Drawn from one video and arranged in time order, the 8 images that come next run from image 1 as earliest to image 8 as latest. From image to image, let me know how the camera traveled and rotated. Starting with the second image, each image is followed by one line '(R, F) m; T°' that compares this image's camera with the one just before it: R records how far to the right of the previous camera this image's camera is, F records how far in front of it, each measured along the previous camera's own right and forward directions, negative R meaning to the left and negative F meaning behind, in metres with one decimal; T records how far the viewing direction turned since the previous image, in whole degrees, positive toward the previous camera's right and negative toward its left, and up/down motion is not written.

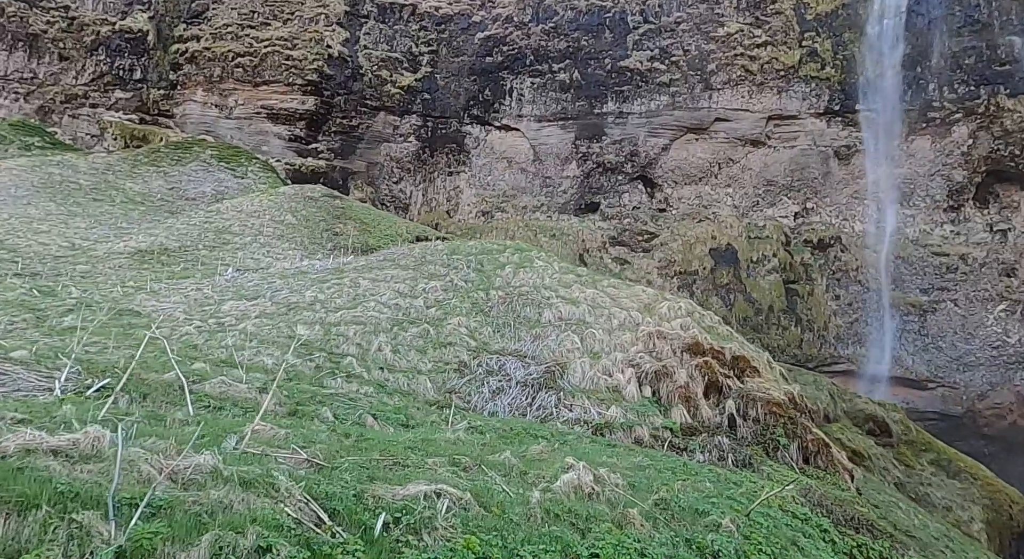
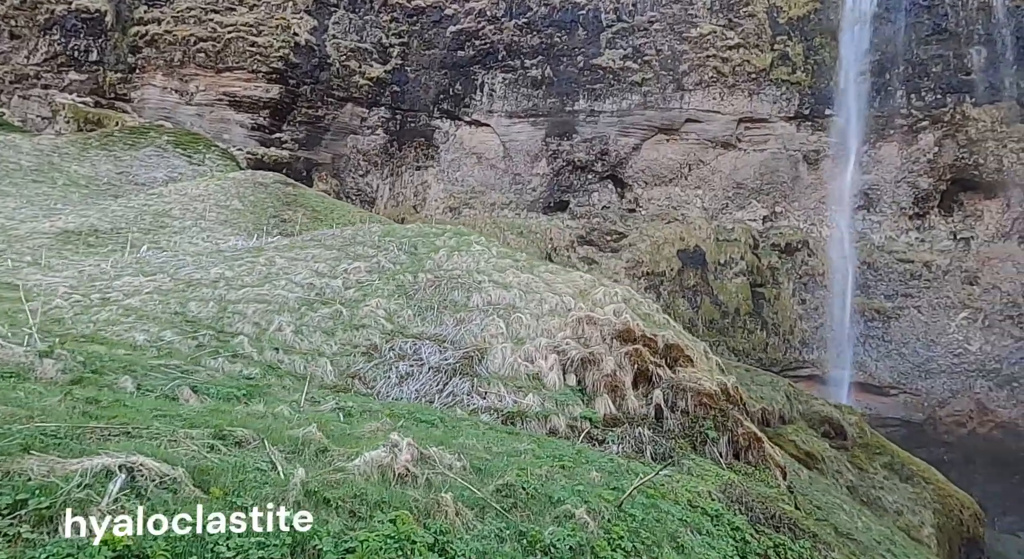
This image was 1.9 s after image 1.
(+0.3, +0.3) m; +2°
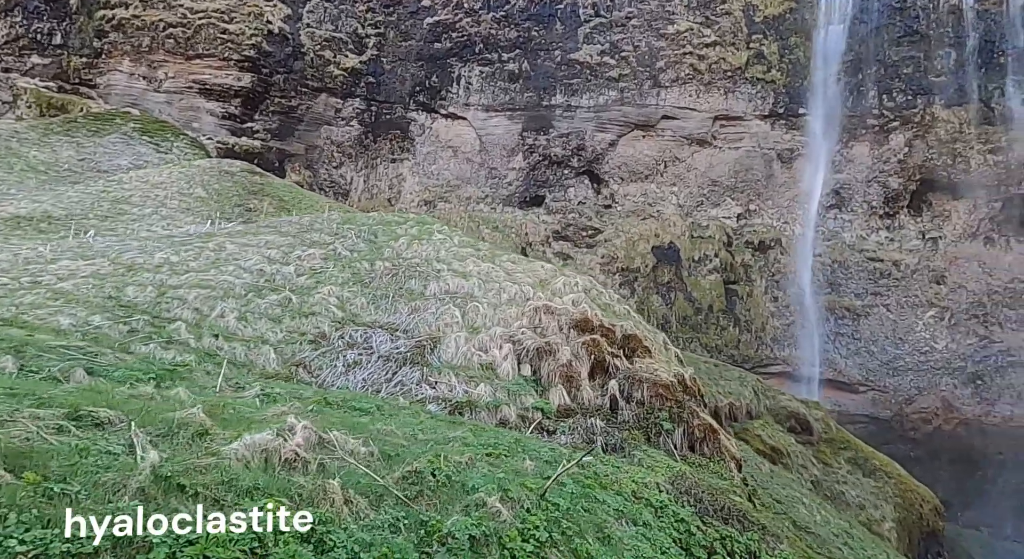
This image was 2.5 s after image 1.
(+0.1, +0.1) m; +2°
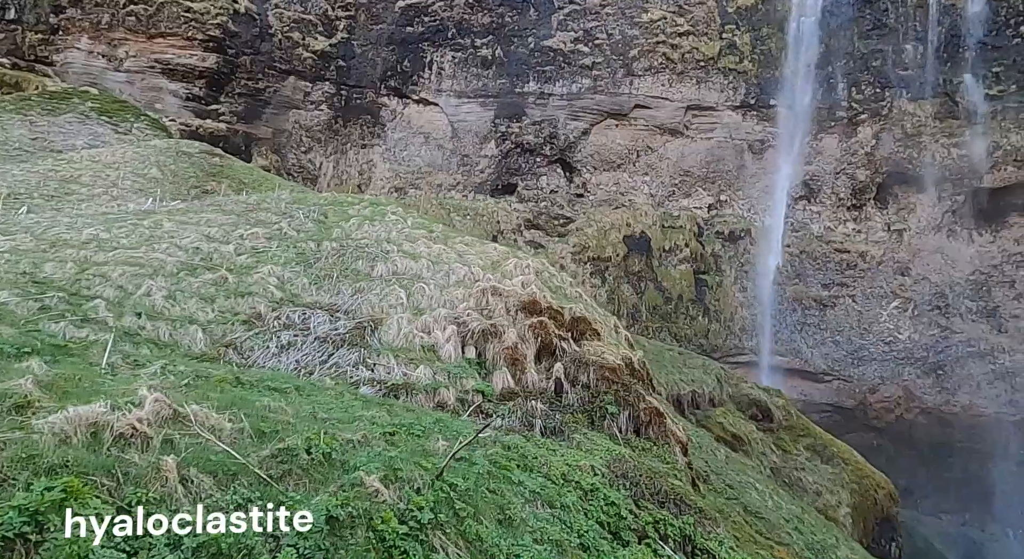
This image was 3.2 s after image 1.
(+0.2, +0.1) m; +2°
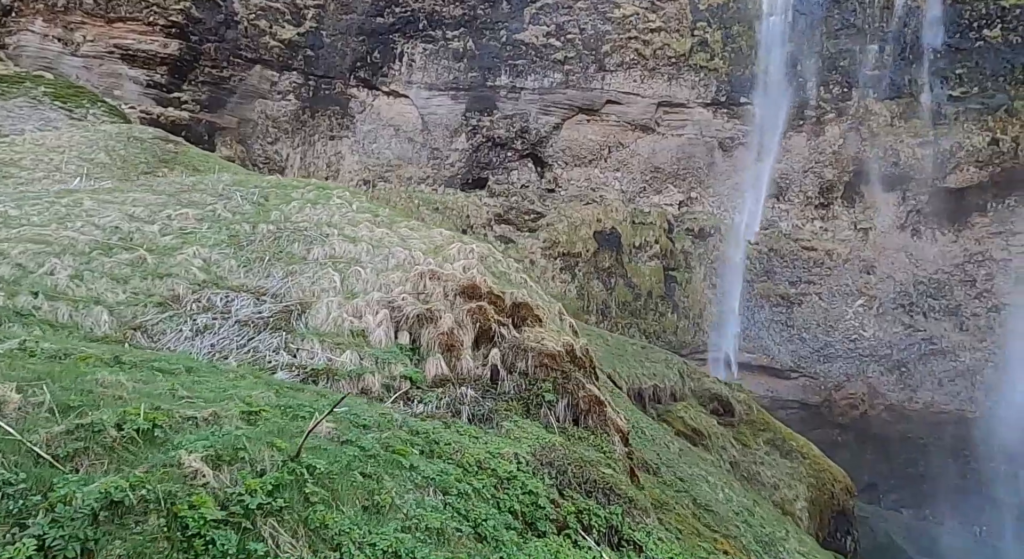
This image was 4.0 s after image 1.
(+0.2, +0.2) m; +2°
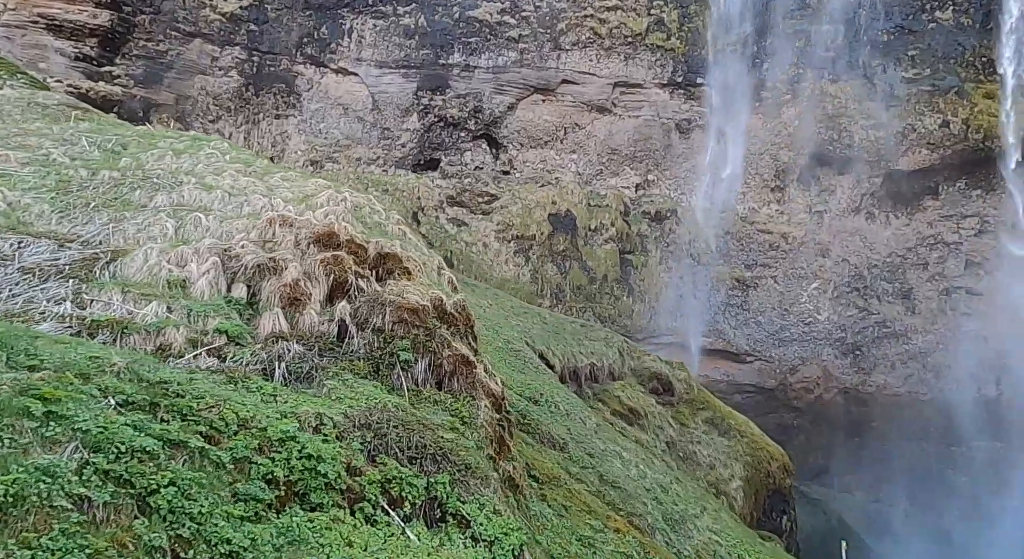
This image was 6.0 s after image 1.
(+0.6, +0.6) m; +2°
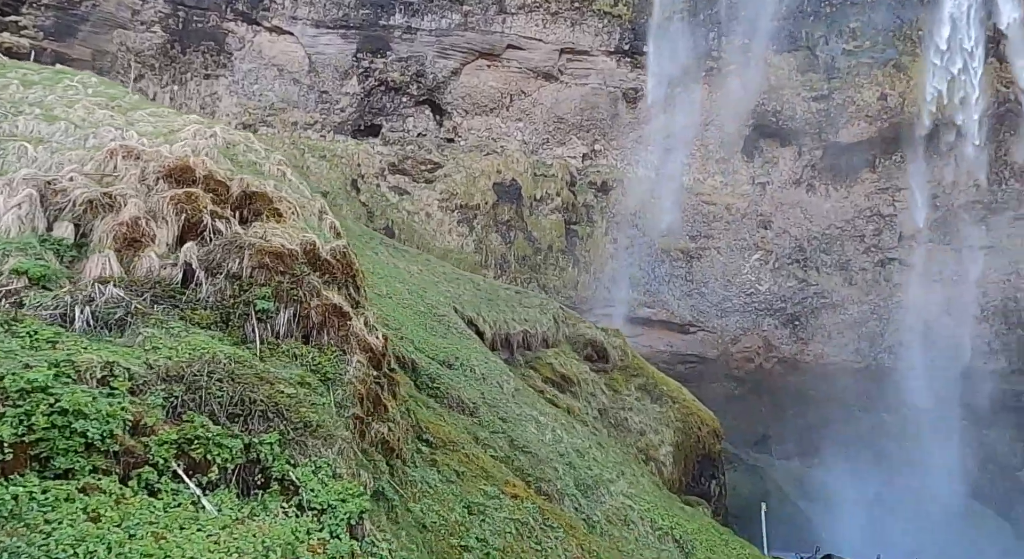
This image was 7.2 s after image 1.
(+0.3, +0.4) m; +4°
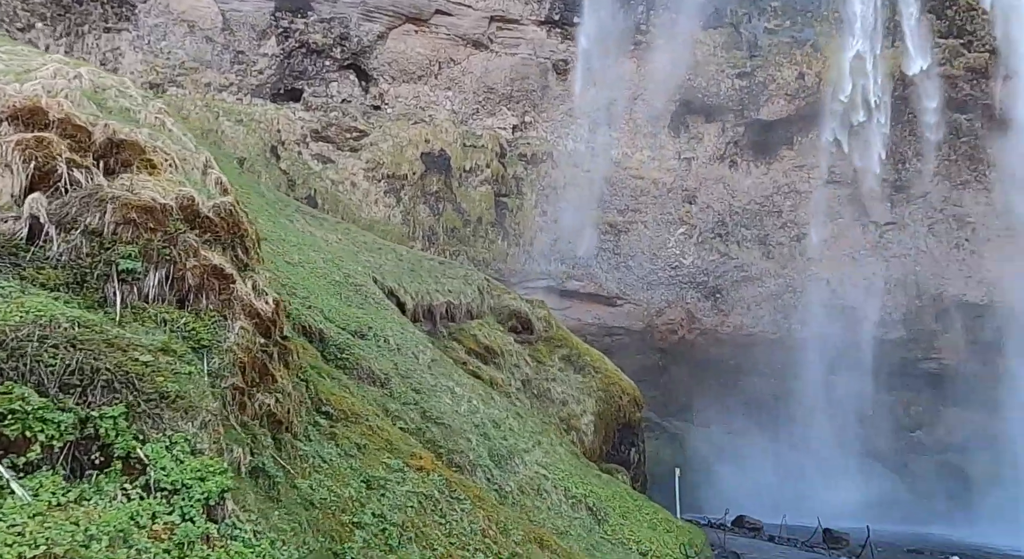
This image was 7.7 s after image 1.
(+0.1, +0.2) m; +5°
